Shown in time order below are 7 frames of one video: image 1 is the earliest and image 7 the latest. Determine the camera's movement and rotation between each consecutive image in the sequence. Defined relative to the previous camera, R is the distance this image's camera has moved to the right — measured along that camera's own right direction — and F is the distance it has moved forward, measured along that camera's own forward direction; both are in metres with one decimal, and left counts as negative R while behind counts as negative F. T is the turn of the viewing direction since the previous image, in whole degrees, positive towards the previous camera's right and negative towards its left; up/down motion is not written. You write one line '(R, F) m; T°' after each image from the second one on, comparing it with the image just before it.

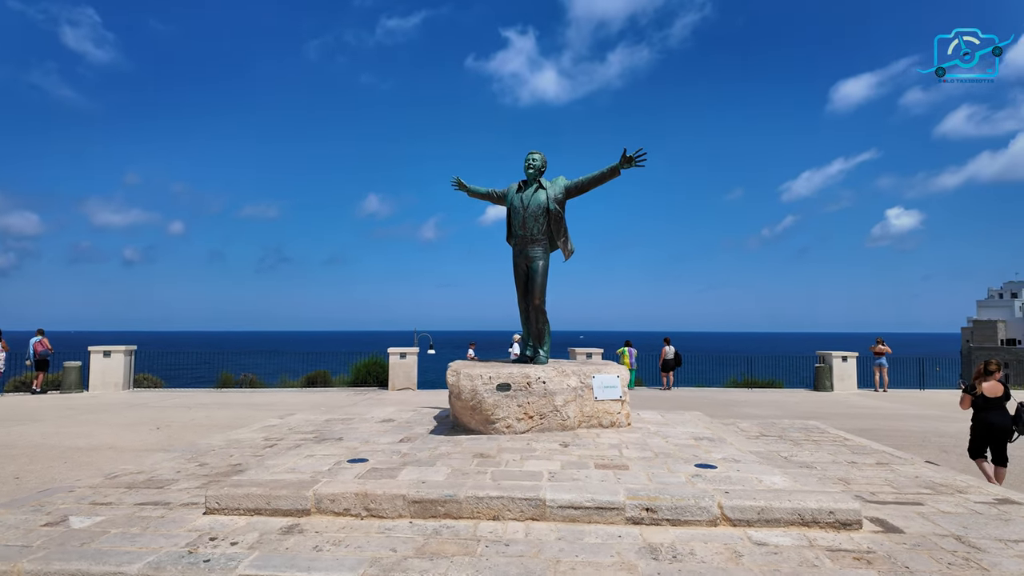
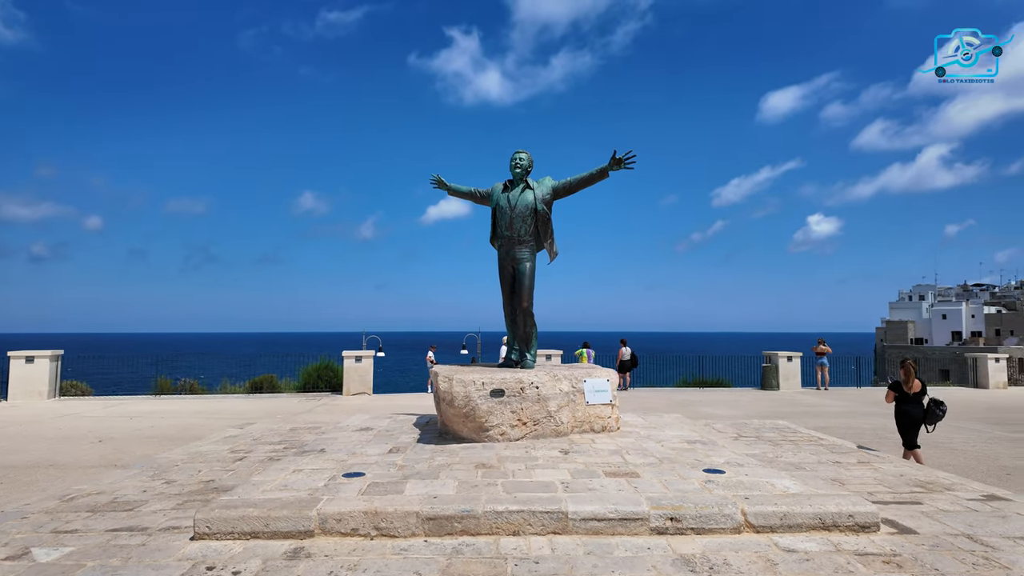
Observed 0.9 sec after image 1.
(-0.5, +0.2) m; +6°
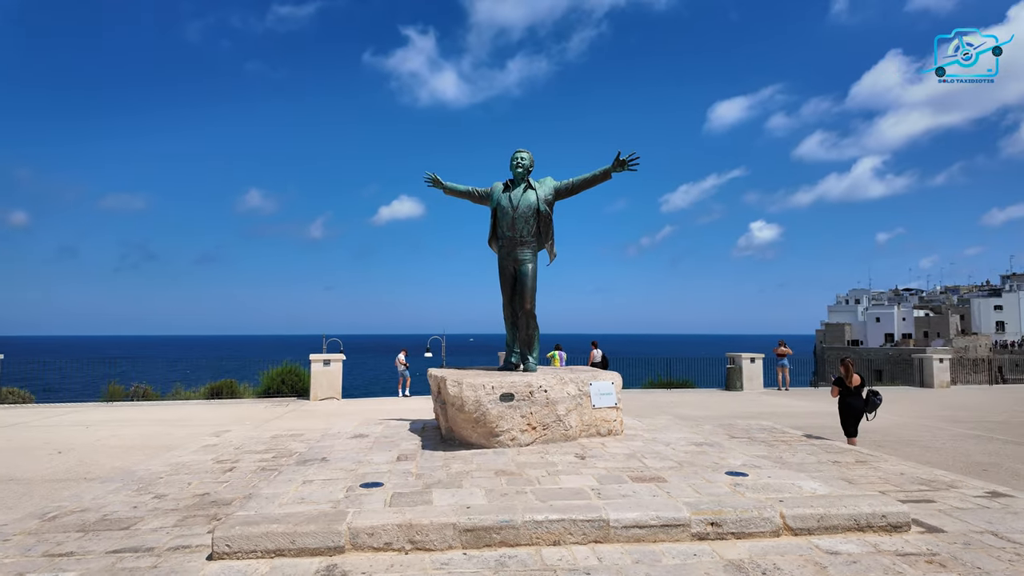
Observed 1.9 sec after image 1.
(-0.6, +0.2) m; +5°
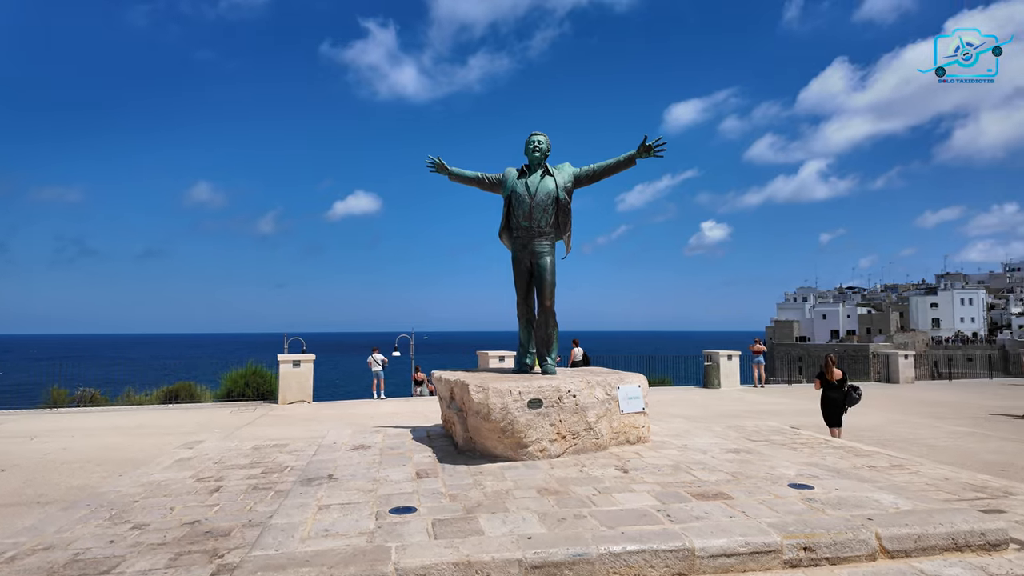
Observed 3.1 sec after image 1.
(-0.6, +0.6) m; +4°
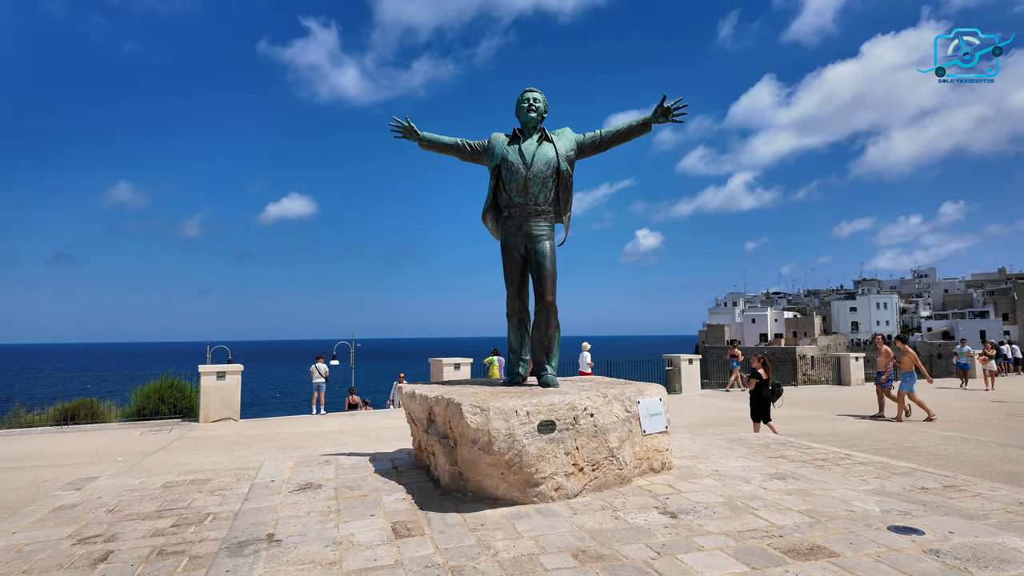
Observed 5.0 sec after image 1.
(-0.4, +1.3) m; +6°
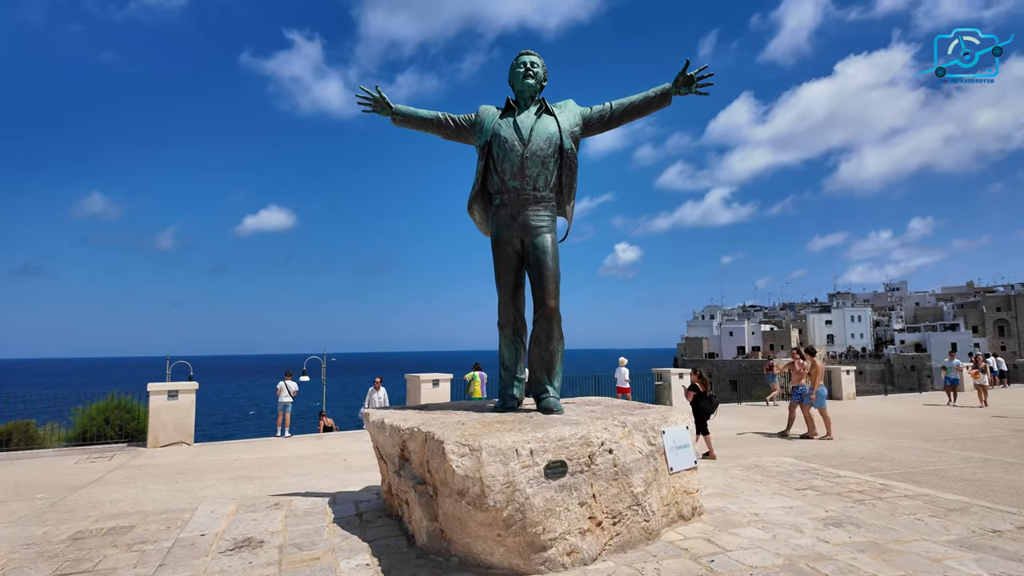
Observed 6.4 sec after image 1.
(-0.1, +1.0) m; +2°
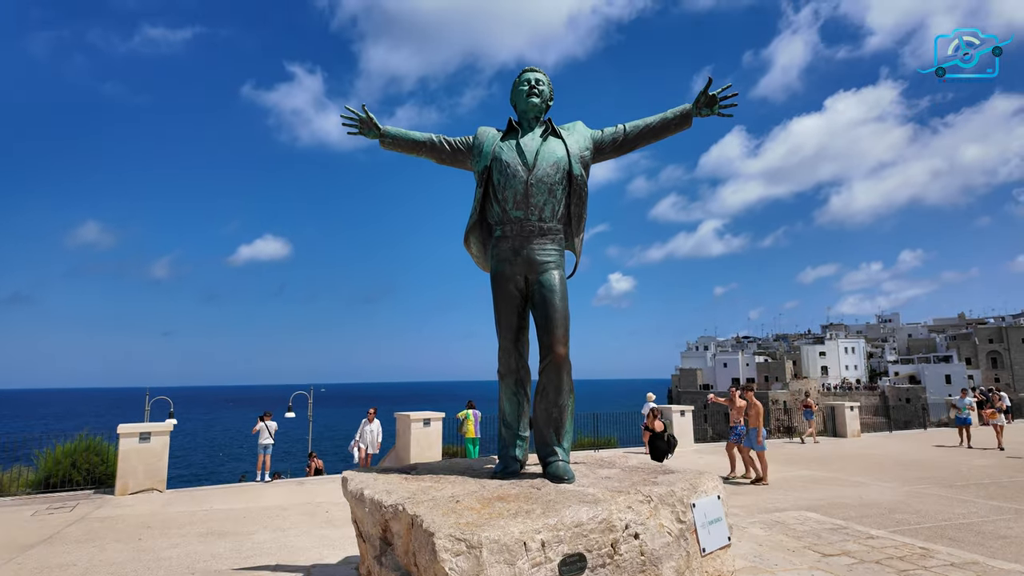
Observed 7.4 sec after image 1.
(-0.1, +0.5) m; +1°
